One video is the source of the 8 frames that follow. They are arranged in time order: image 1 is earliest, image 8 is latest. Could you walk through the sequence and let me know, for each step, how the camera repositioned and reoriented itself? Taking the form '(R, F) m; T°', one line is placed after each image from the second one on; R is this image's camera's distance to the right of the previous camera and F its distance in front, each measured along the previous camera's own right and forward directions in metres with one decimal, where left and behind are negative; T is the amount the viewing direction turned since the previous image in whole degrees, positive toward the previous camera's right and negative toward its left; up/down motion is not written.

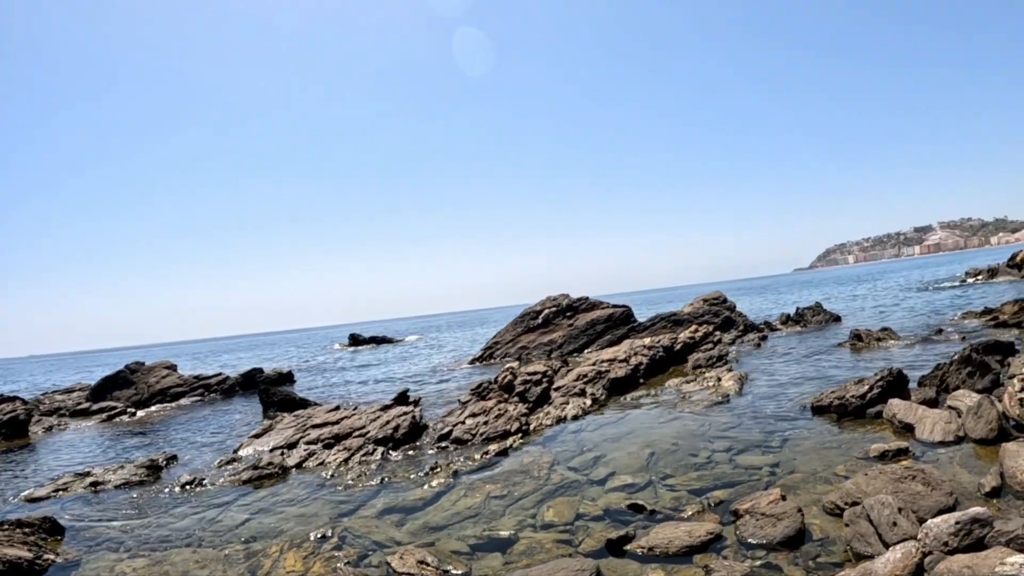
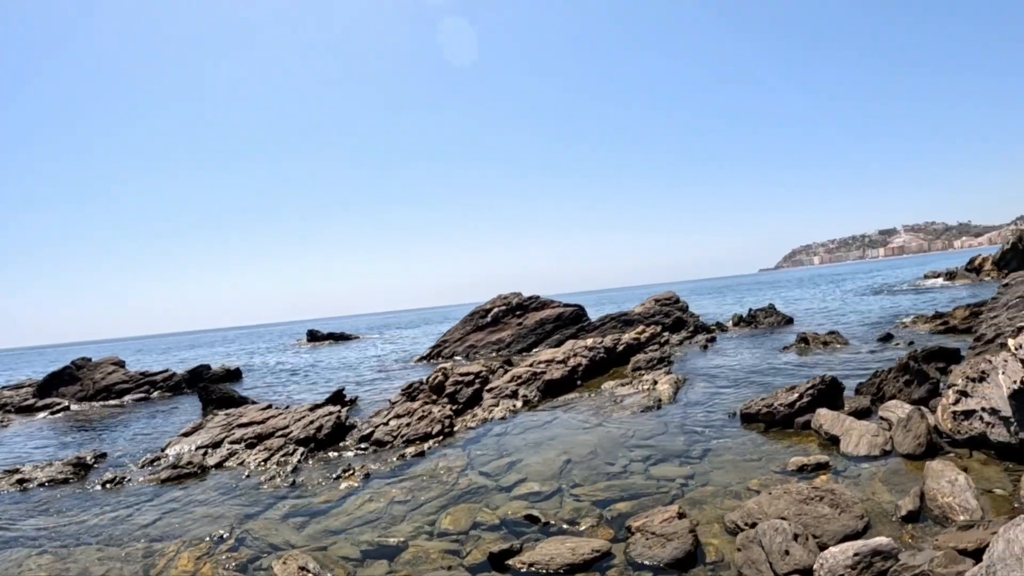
(+2.7, +1.0) m; 0°
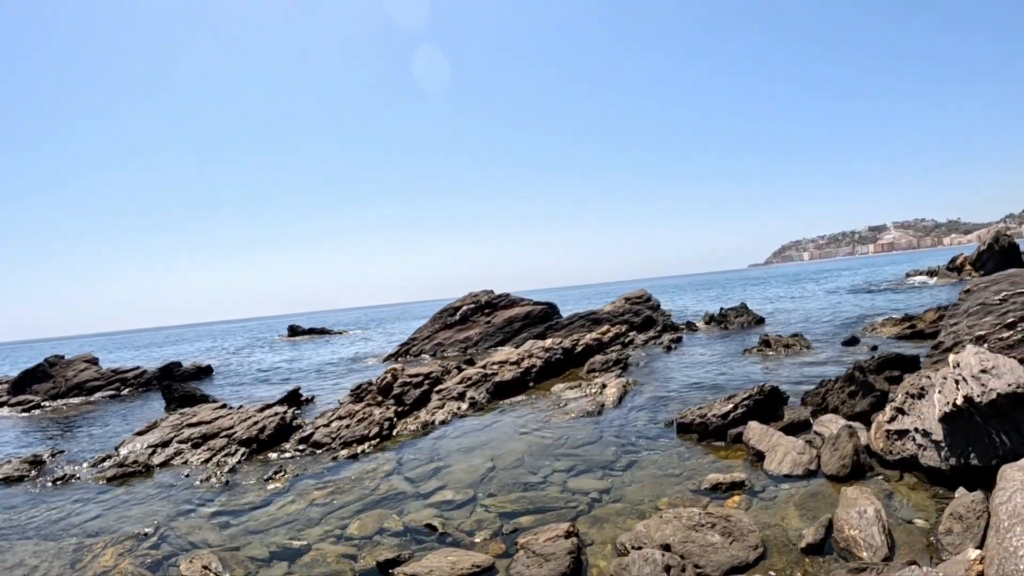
(+3.1, +0.6) m; -3°
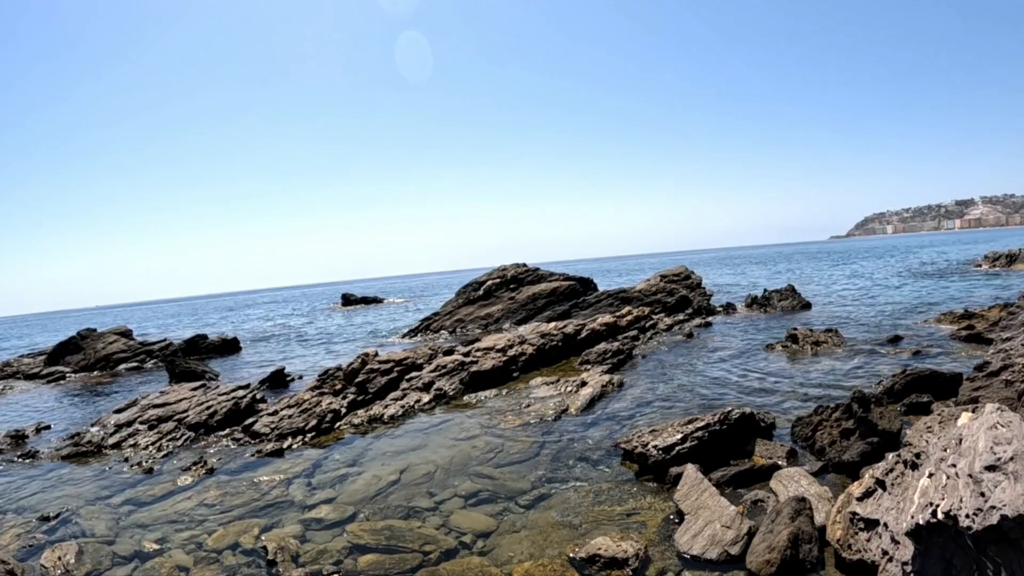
(+5.8, +3.9) m; -15°
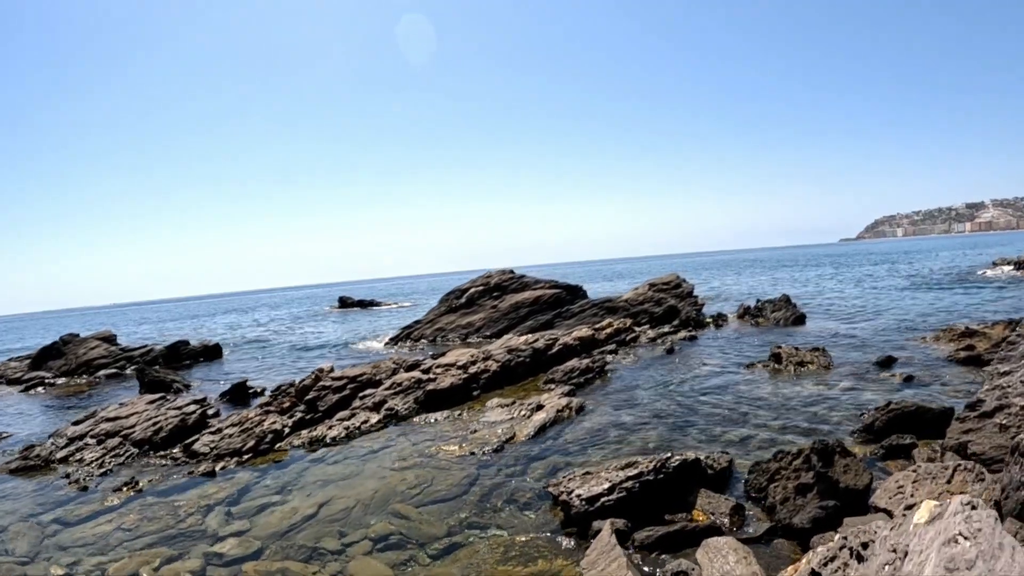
(+2.6, +1.5) m; -4°
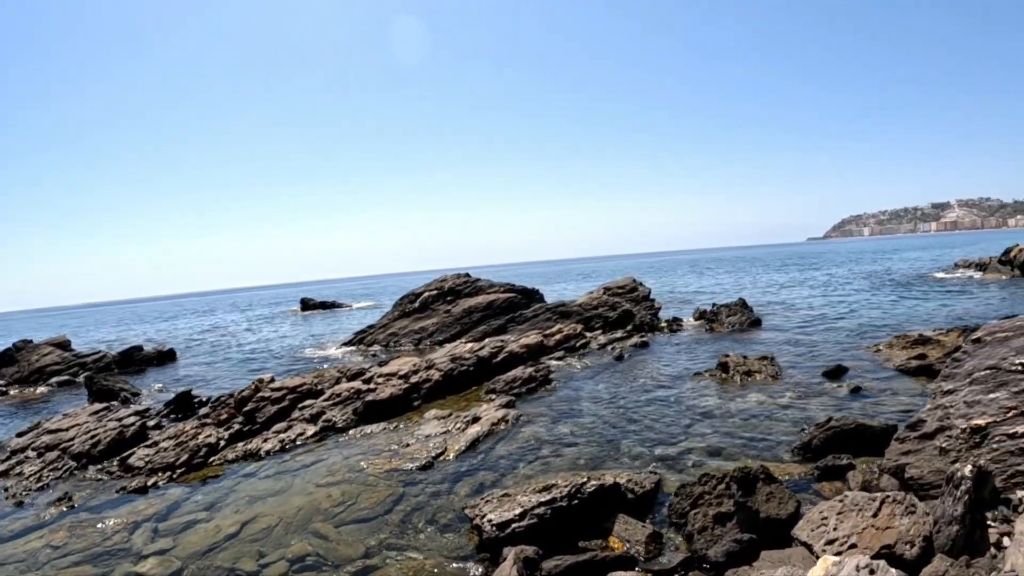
(+1.7, +0.5) m; 0°
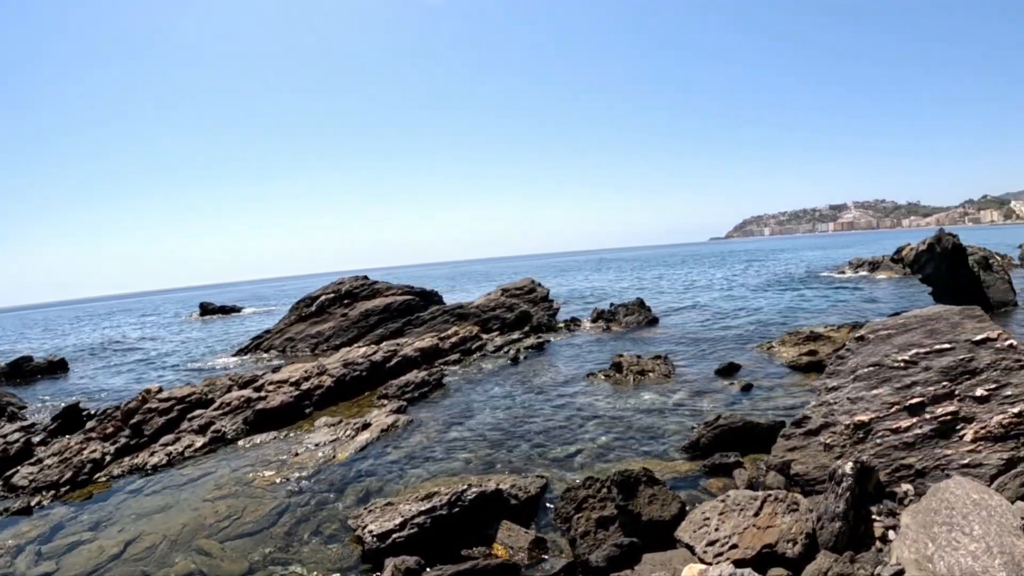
(+1.4, -0.1) m; +4°
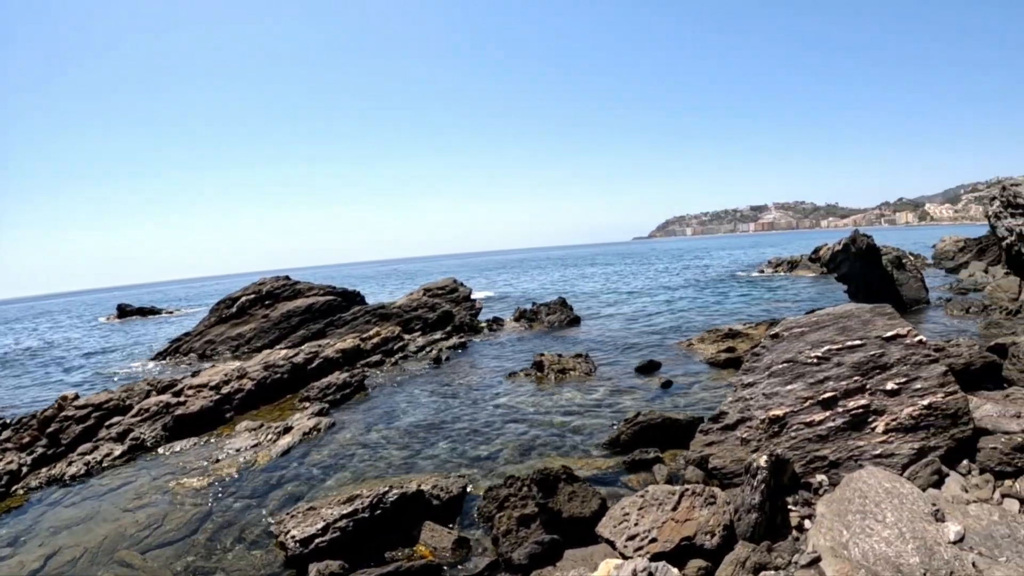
(+0.8, -0.4) m; +4°
